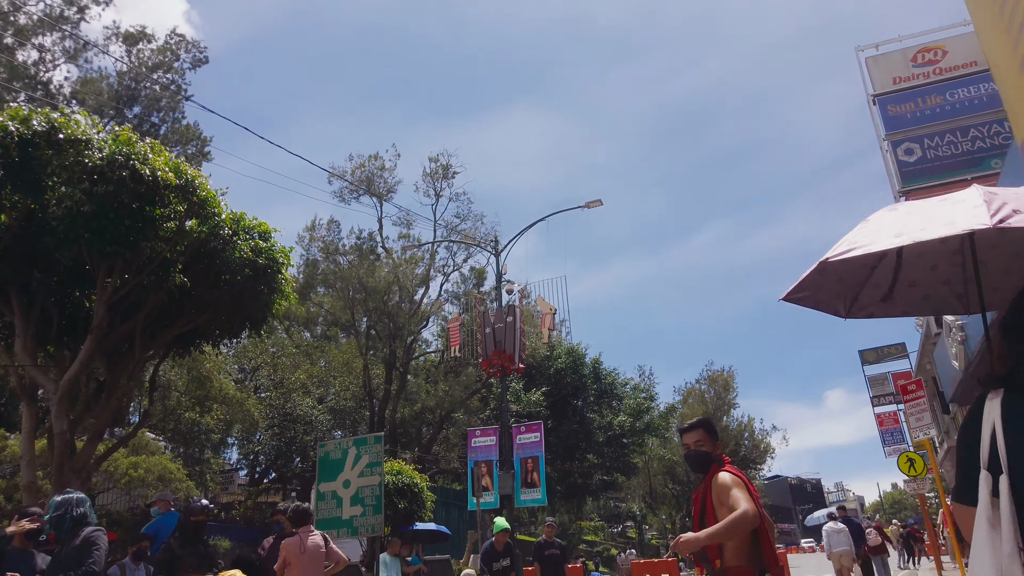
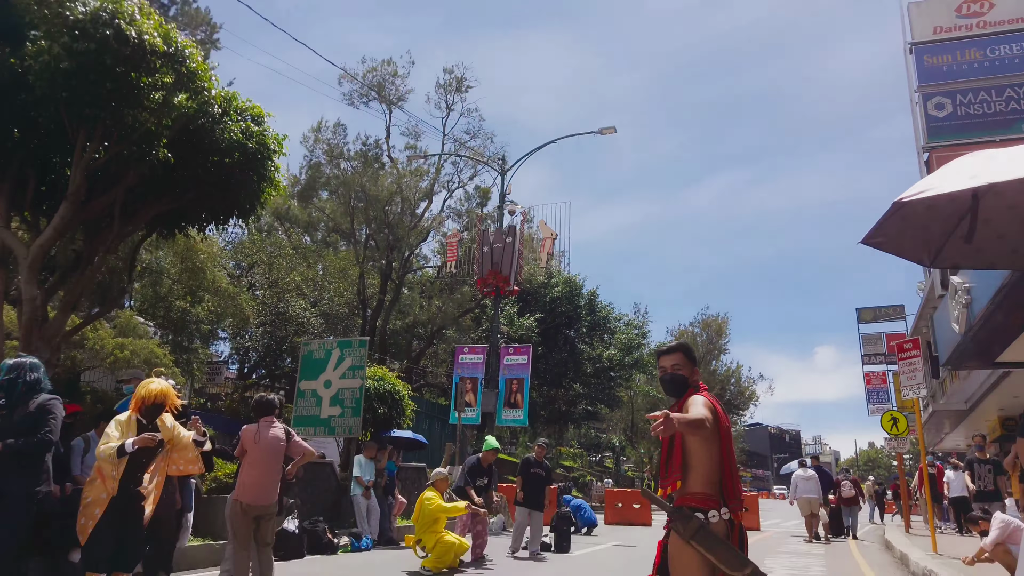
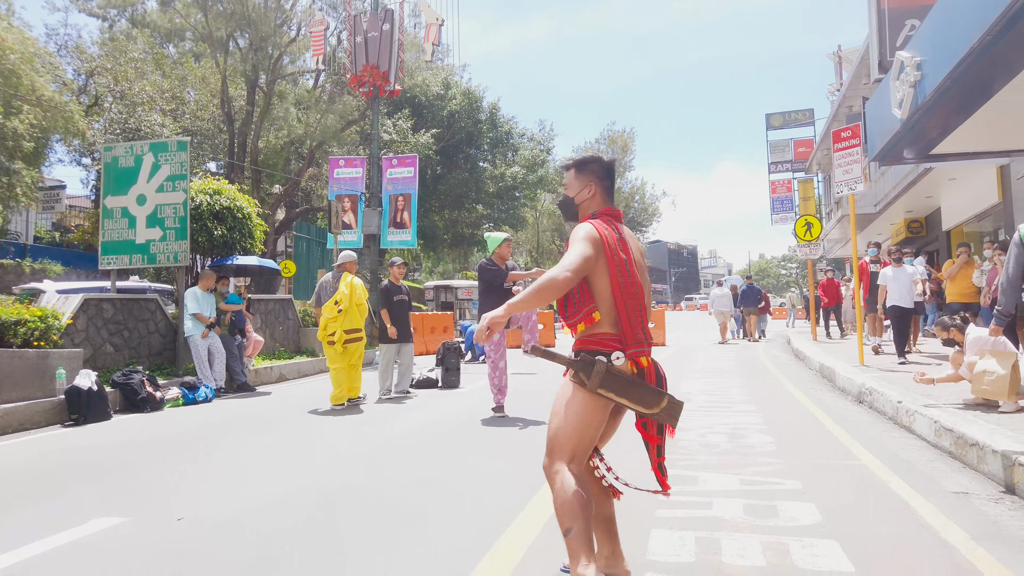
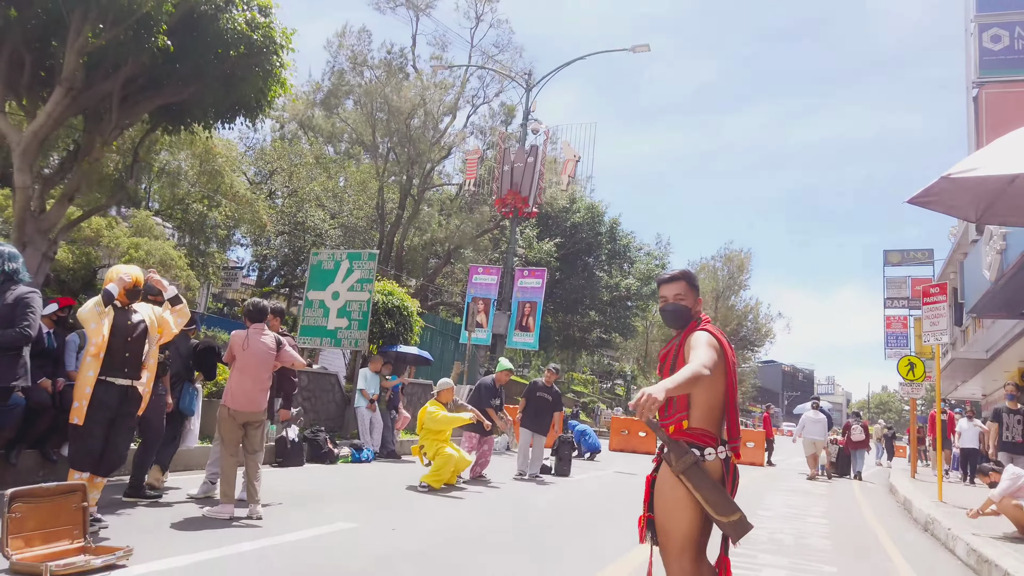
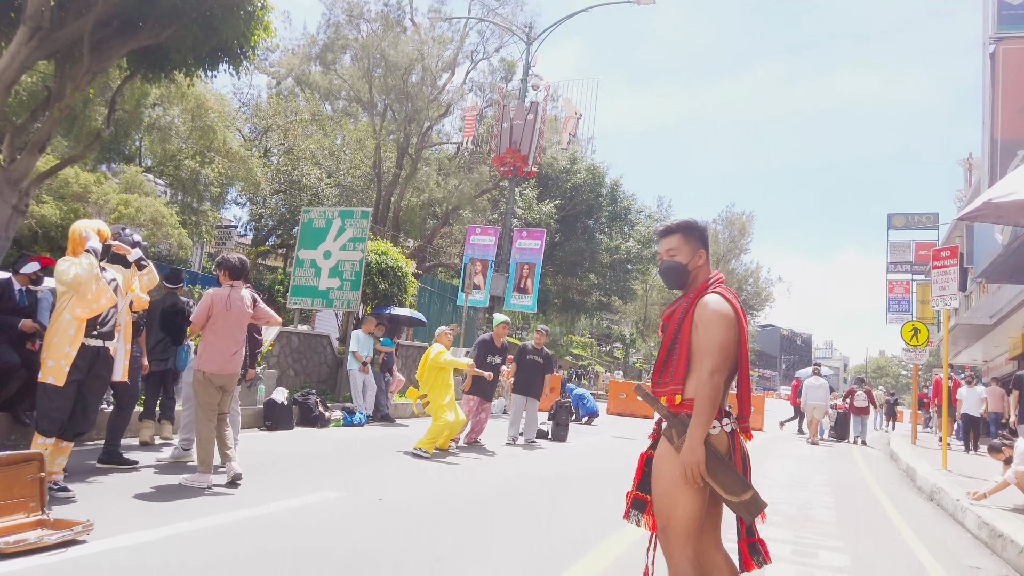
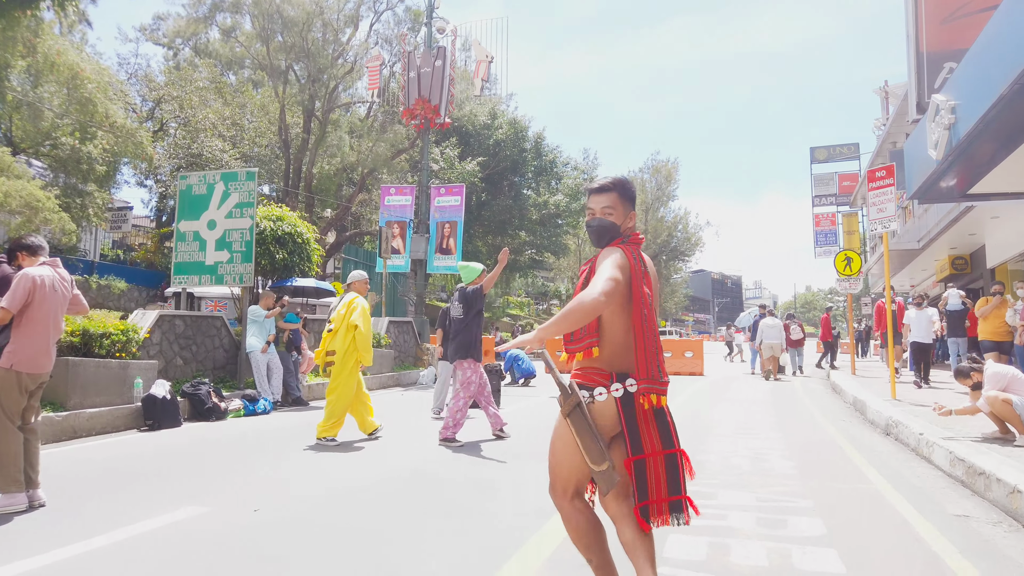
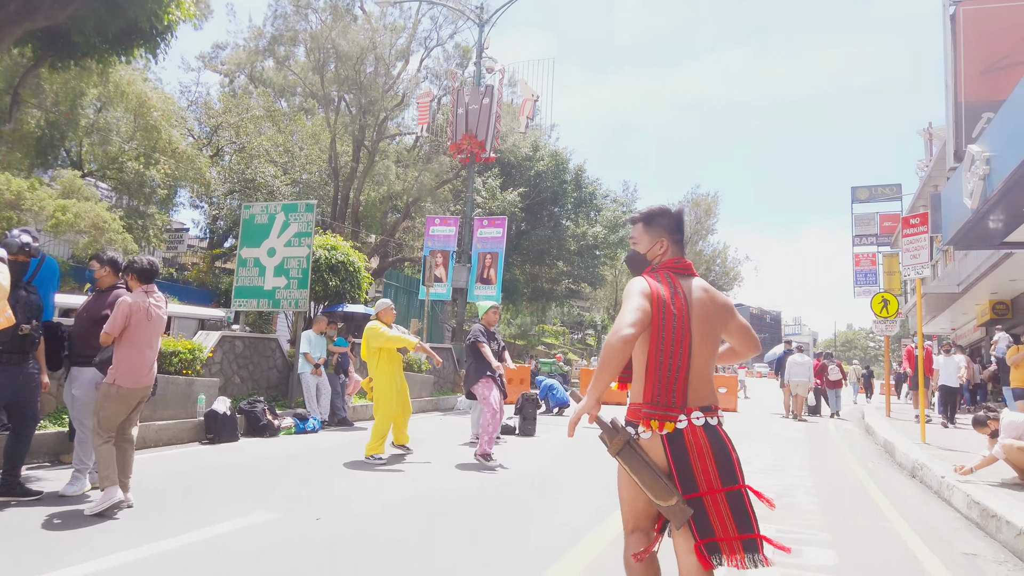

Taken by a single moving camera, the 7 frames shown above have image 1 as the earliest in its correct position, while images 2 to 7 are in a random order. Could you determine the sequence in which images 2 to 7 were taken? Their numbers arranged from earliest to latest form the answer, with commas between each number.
2, 4, 5, 7, 6, 3
